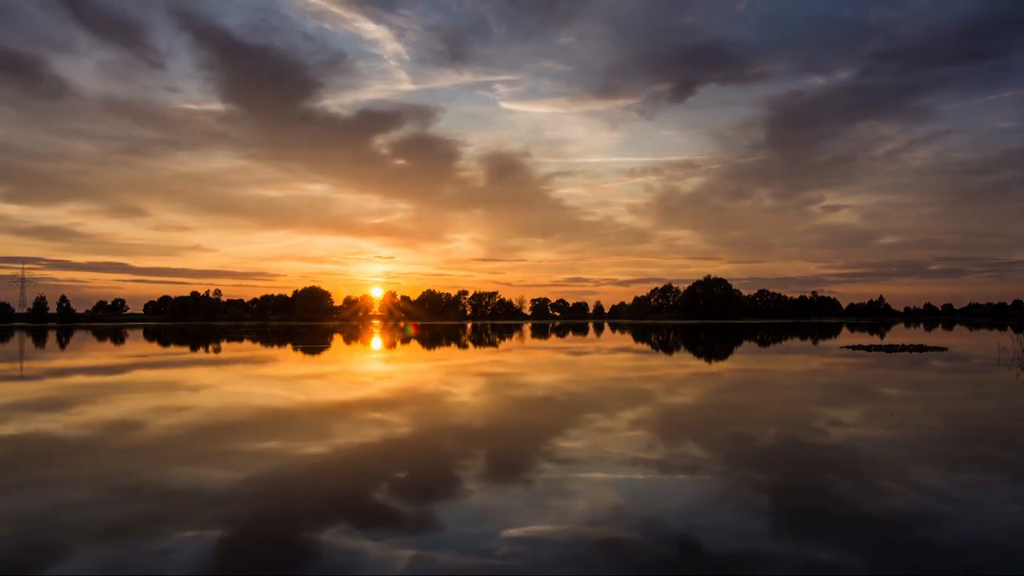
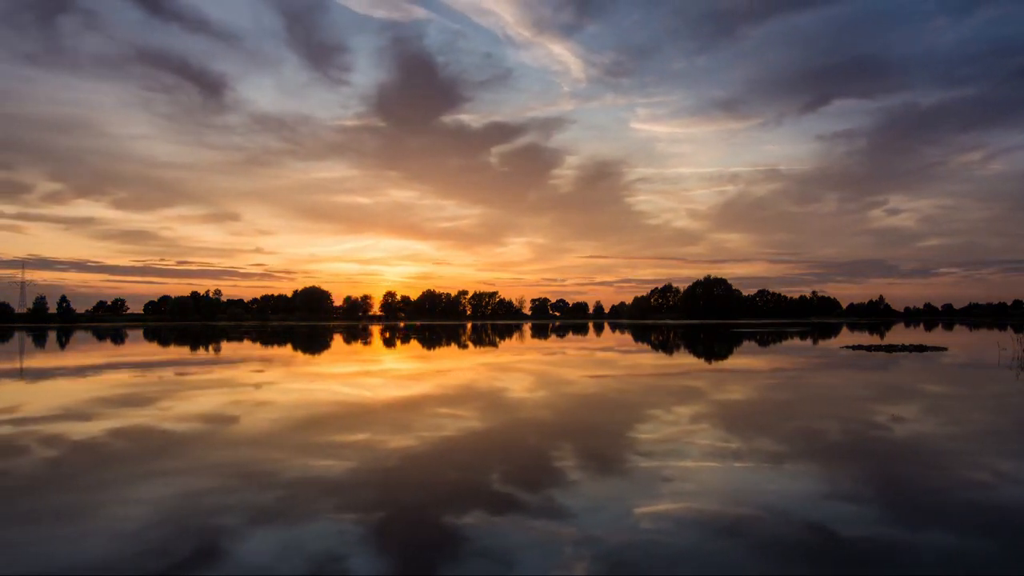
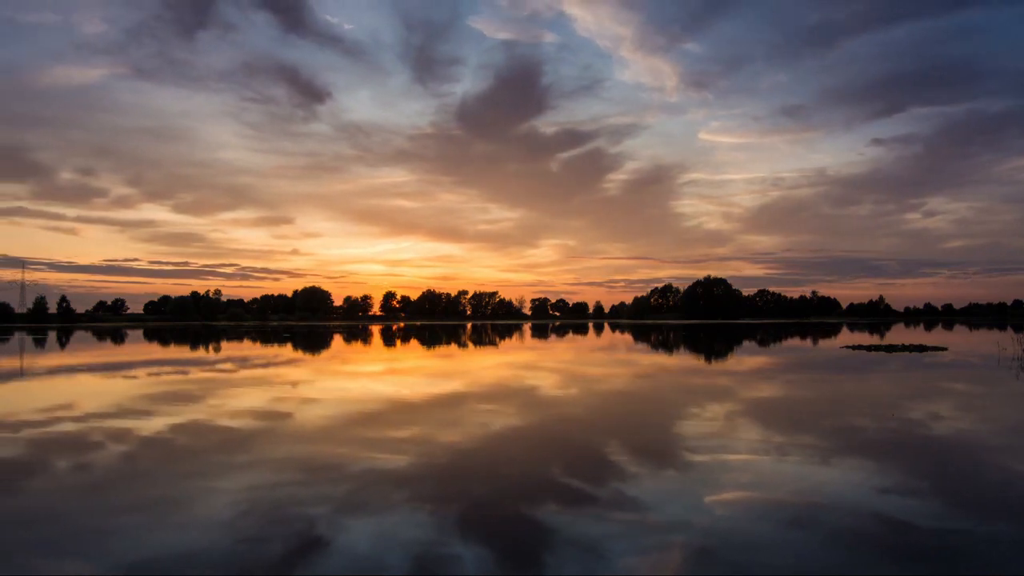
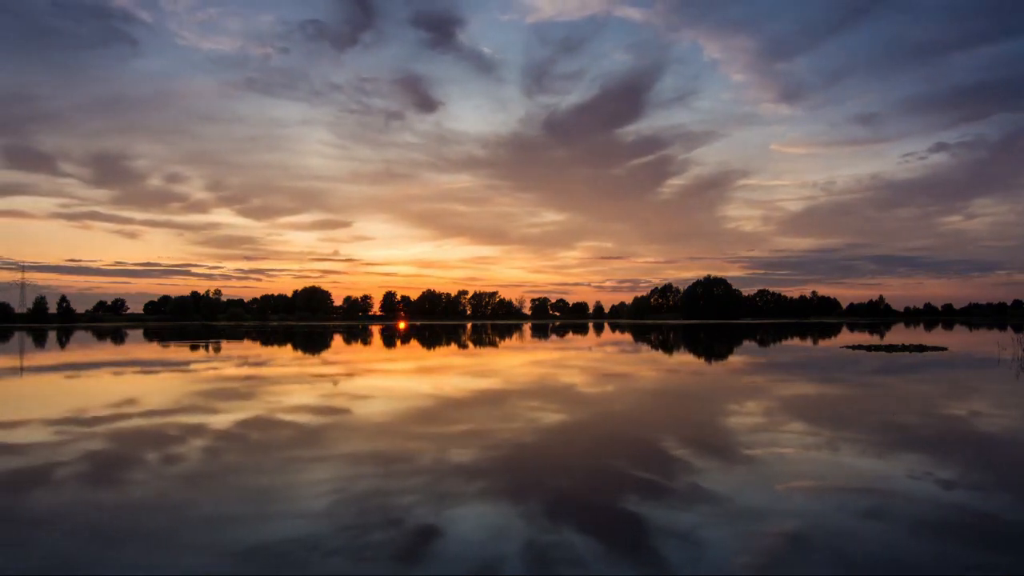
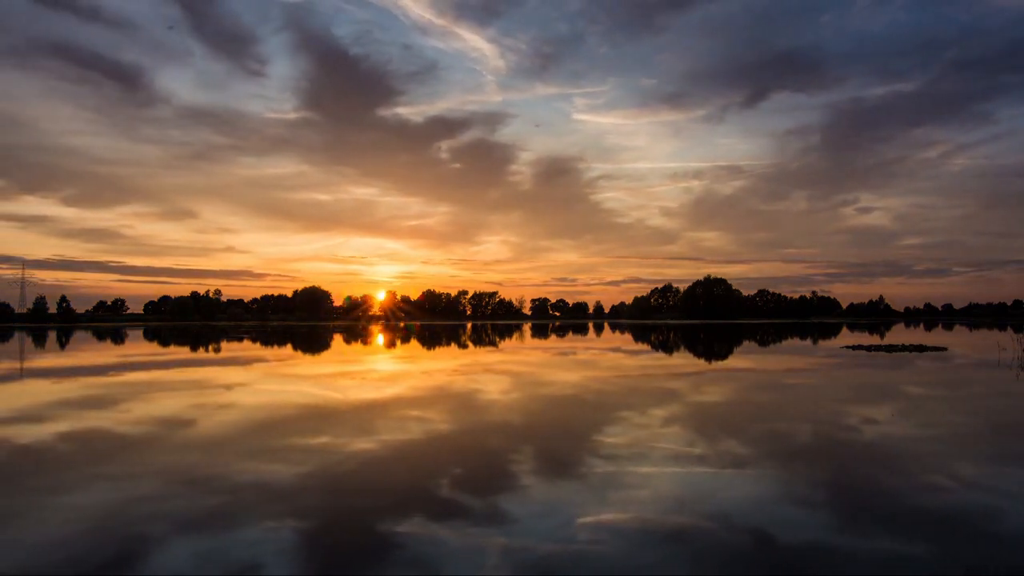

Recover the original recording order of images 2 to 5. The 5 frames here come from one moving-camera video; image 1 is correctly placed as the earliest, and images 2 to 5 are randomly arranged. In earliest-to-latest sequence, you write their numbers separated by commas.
5, 2, 3, 4
